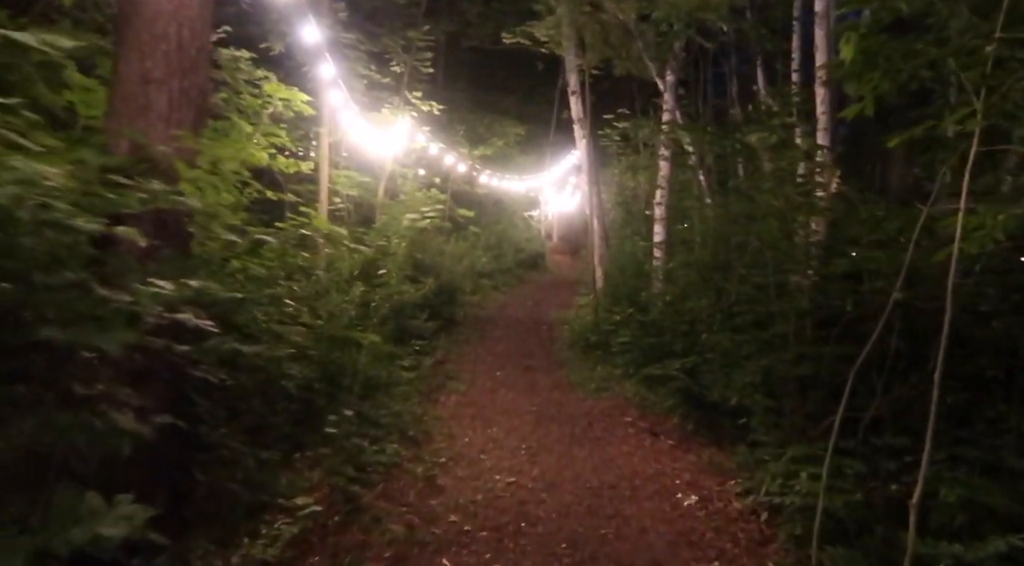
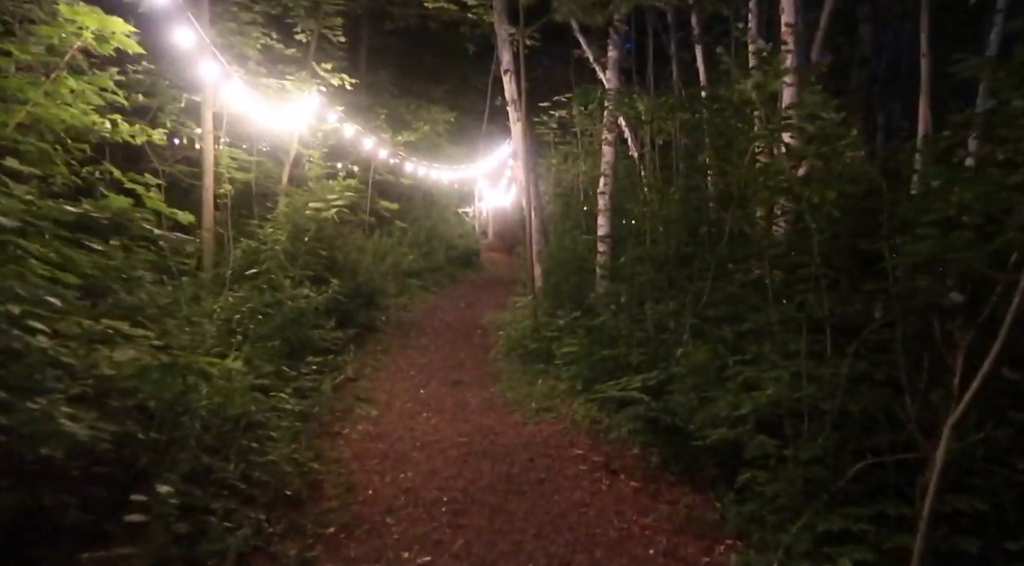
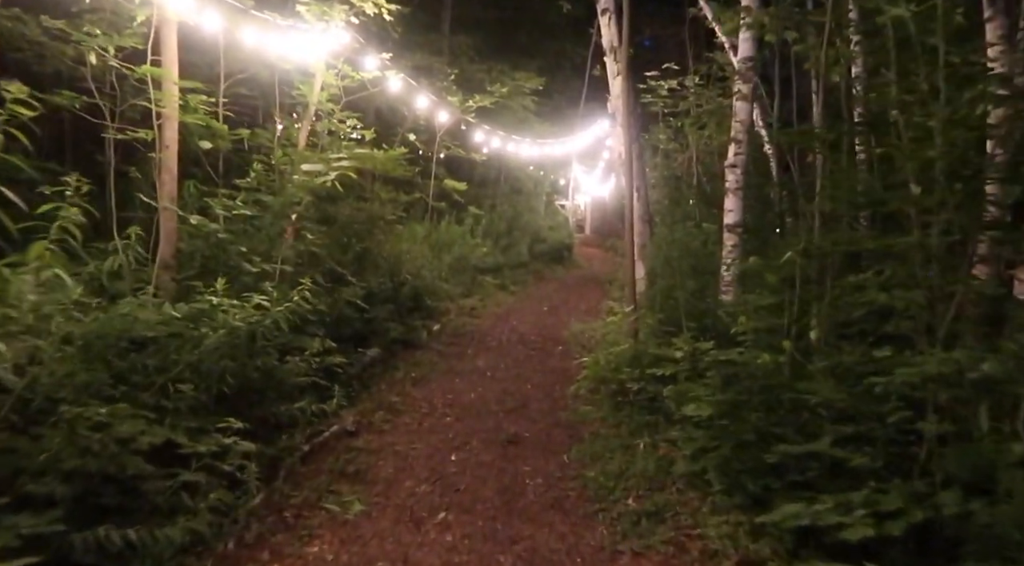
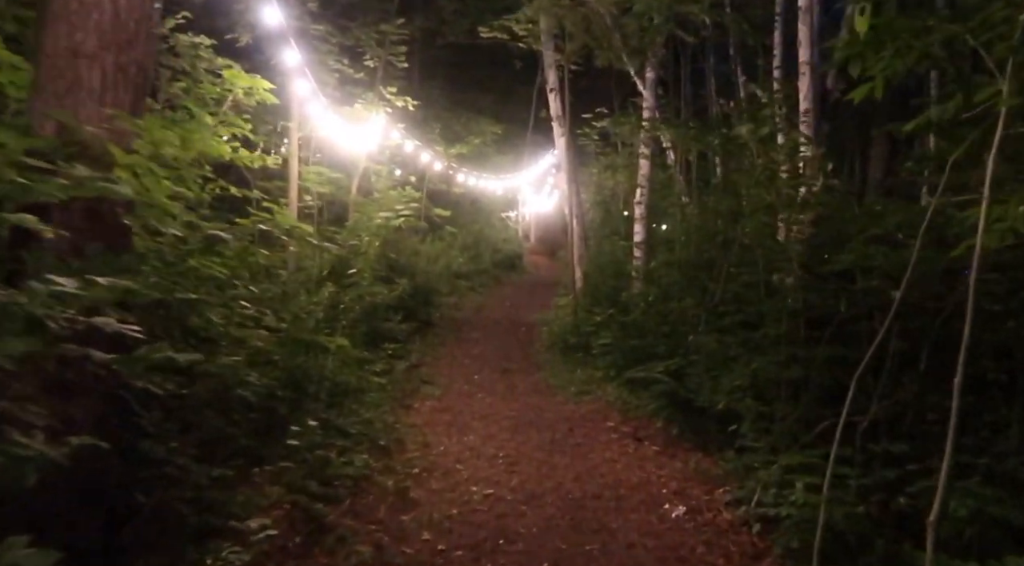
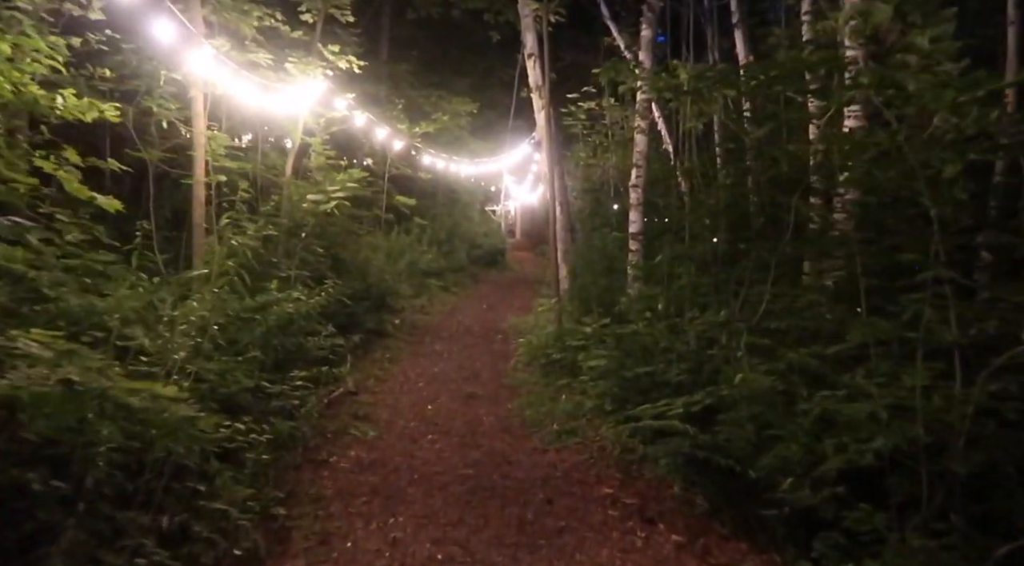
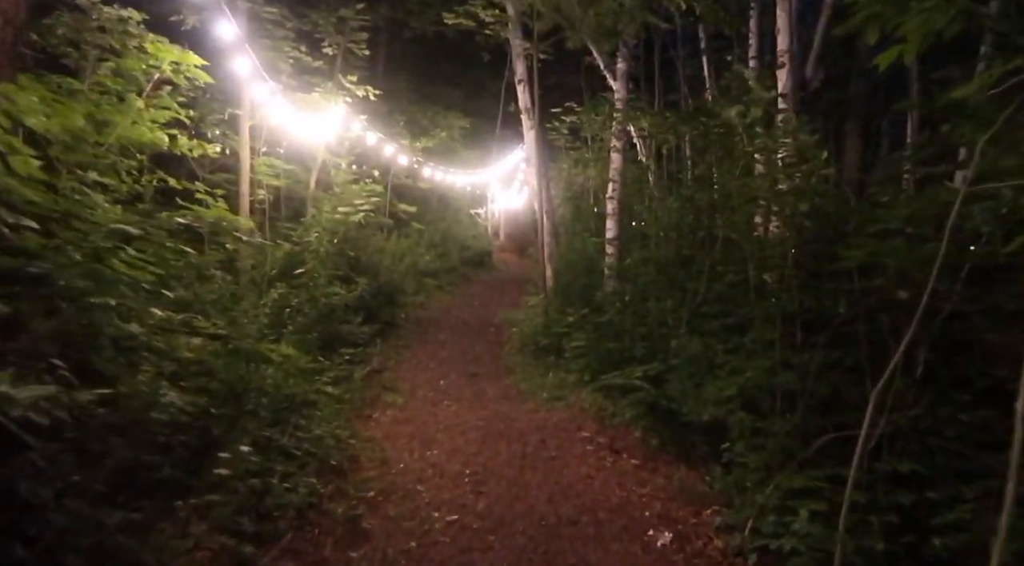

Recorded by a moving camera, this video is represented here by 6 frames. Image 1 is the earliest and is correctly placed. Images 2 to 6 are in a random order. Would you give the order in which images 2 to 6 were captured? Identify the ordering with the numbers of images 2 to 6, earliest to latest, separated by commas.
4, 6, 2, 5, 3
